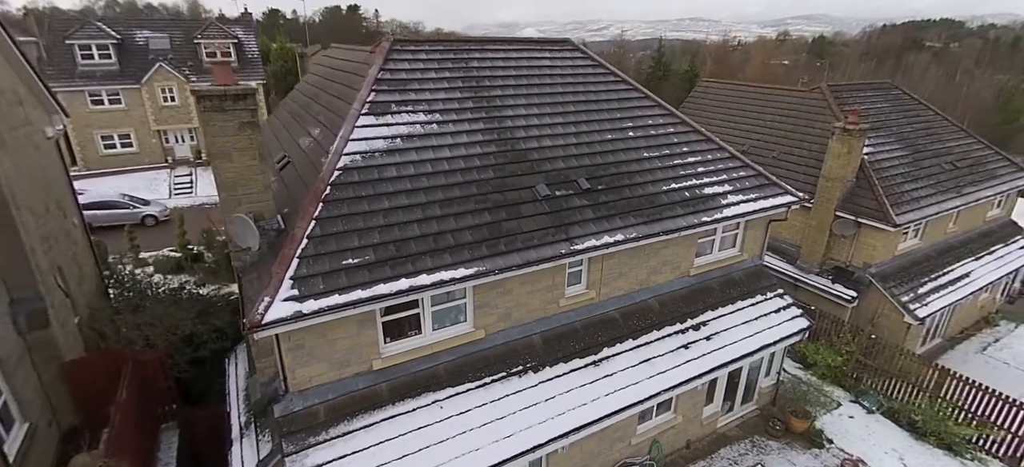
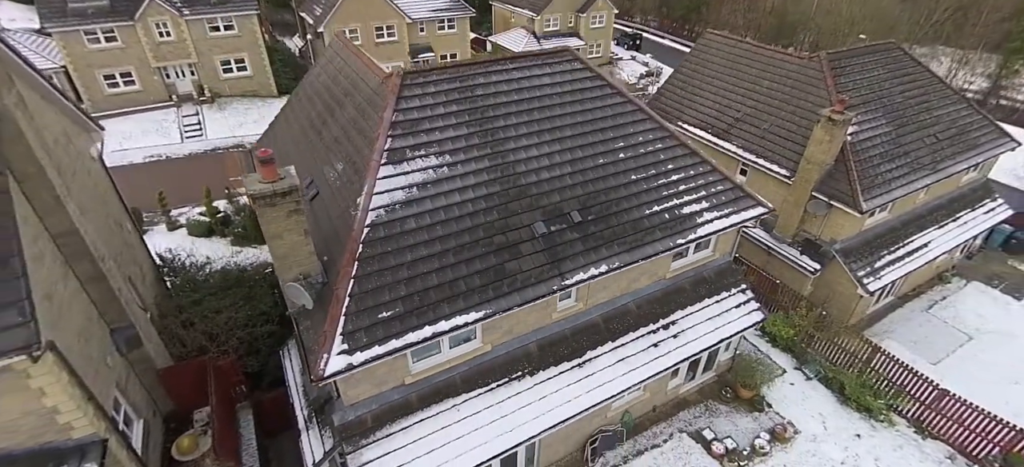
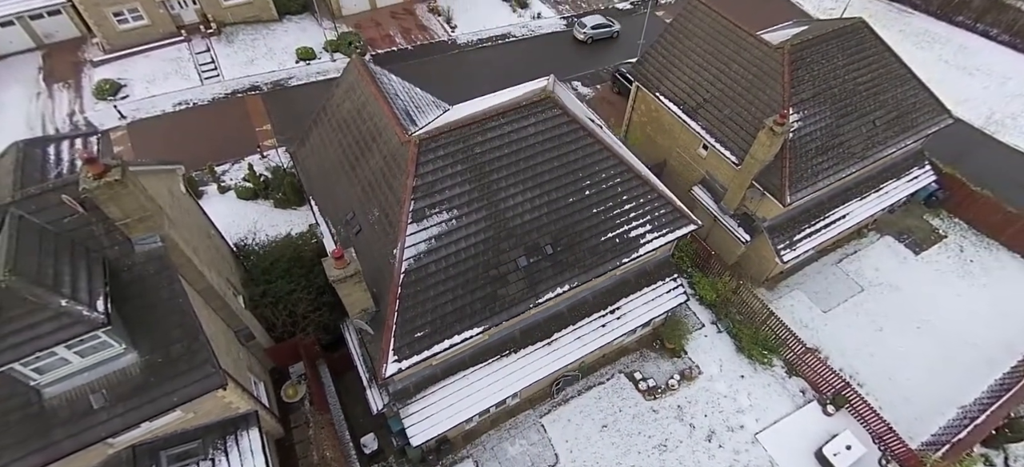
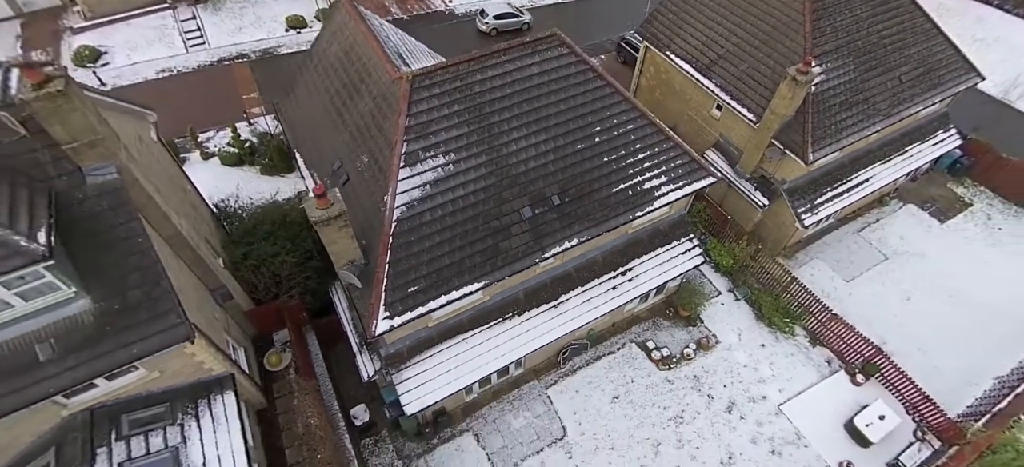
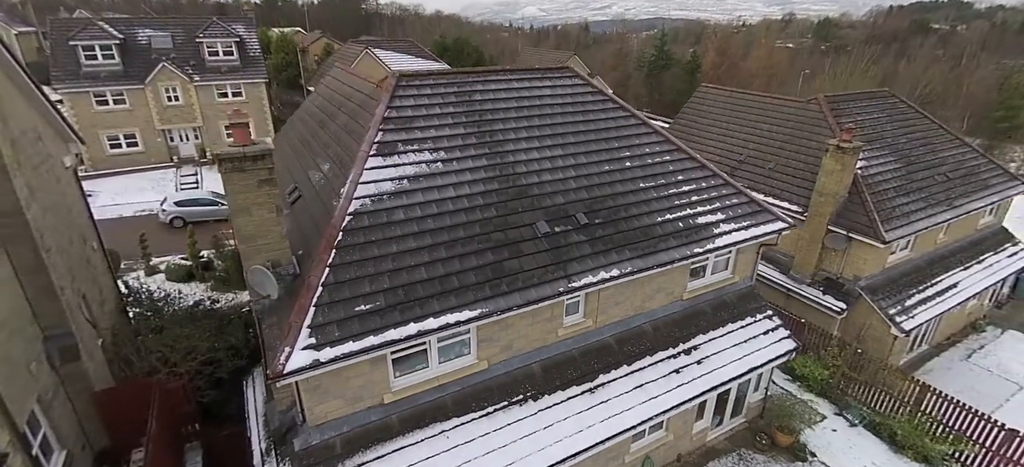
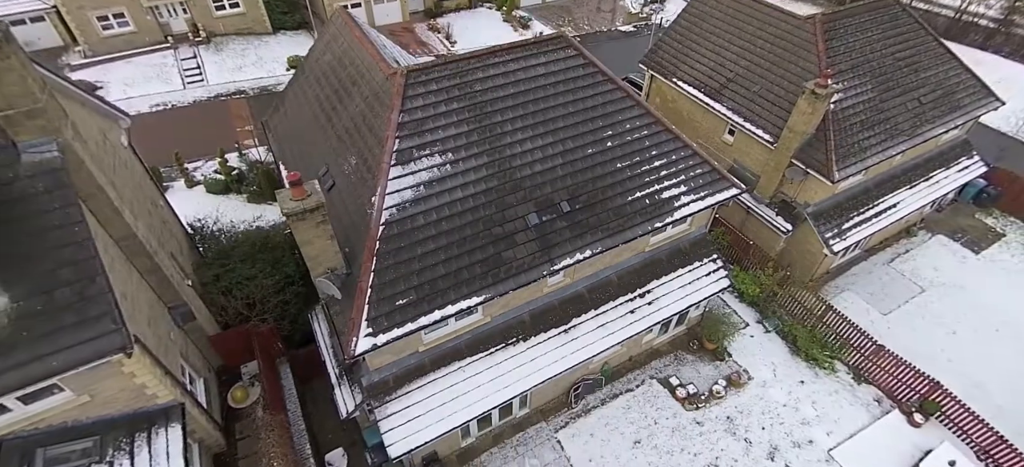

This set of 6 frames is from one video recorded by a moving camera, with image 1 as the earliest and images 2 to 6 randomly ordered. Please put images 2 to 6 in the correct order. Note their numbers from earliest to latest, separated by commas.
5, 2, 6, 4, 3
